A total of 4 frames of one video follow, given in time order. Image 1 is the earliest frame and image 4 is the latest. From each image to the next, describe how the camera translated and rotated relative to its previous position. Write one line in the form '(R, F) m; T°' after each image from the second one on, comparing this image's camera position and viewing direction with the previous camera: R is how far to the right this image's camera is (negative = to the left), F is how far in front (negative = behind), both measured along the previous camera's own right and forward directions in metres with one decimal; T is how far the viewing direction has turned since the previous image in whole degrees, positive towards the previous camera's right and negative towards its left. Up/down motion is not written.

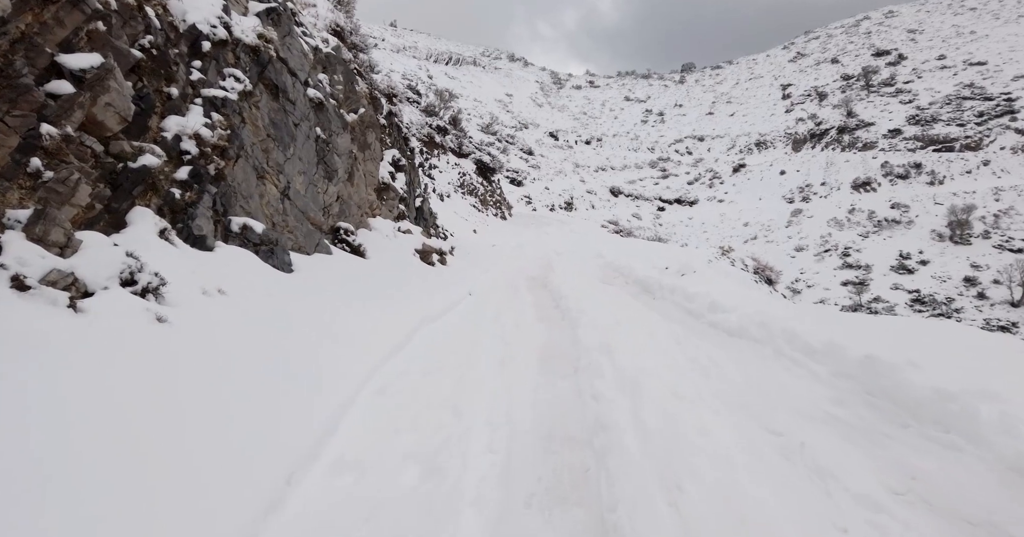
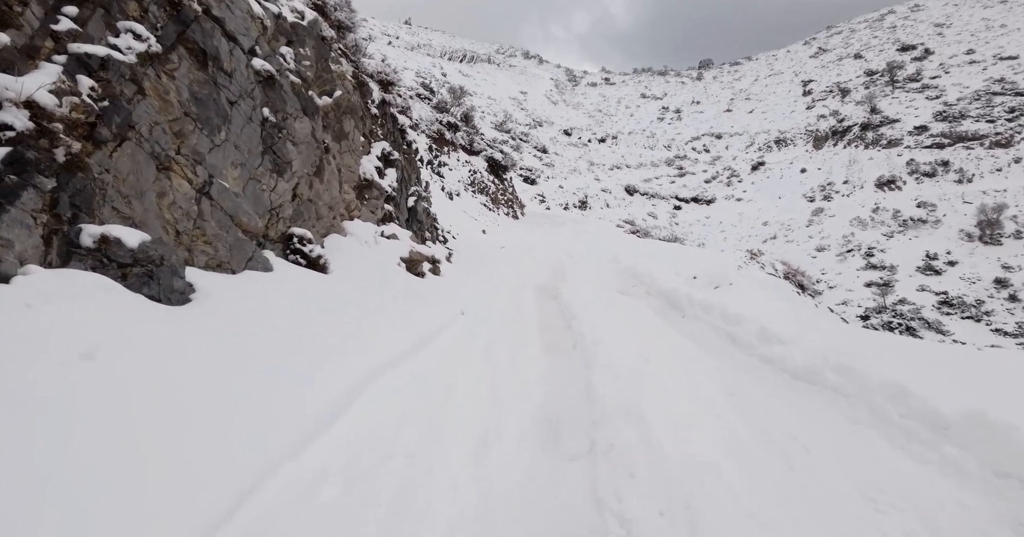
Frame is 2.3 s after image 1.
(+0.2, +1.6) m; -2°
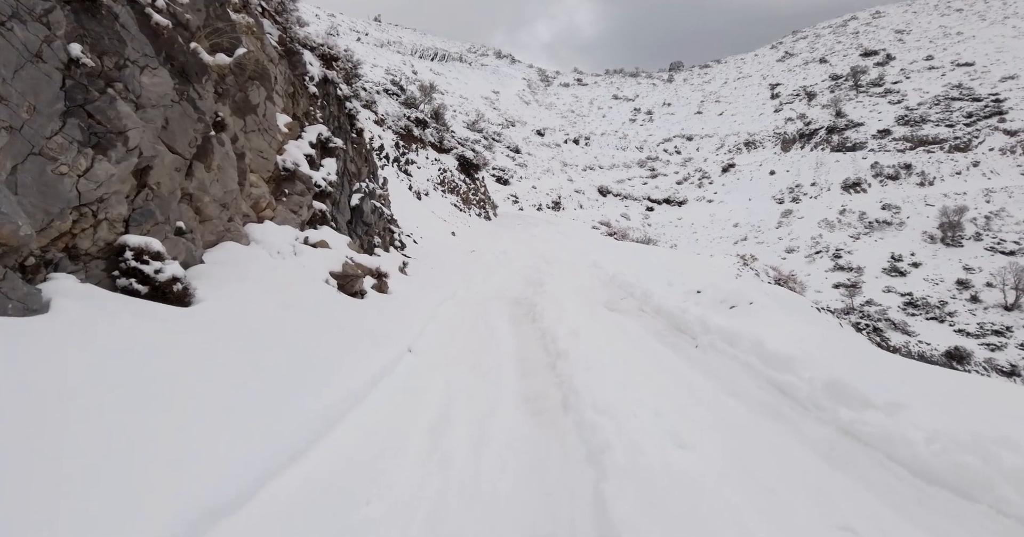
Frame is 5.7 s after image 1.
(+0.1, +1.9) m; +4°
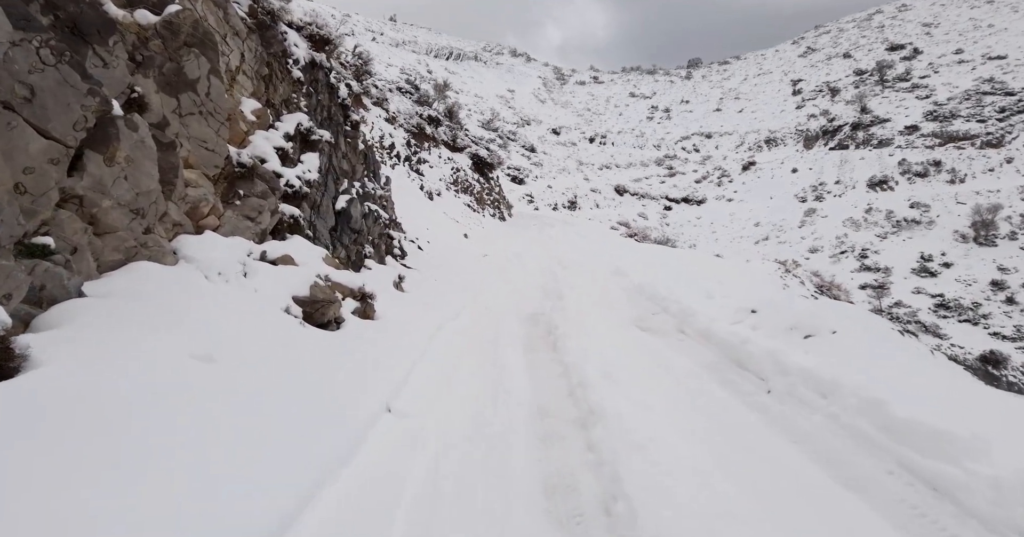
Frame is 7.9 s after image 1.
(0.0, +1.6) m; -2°
